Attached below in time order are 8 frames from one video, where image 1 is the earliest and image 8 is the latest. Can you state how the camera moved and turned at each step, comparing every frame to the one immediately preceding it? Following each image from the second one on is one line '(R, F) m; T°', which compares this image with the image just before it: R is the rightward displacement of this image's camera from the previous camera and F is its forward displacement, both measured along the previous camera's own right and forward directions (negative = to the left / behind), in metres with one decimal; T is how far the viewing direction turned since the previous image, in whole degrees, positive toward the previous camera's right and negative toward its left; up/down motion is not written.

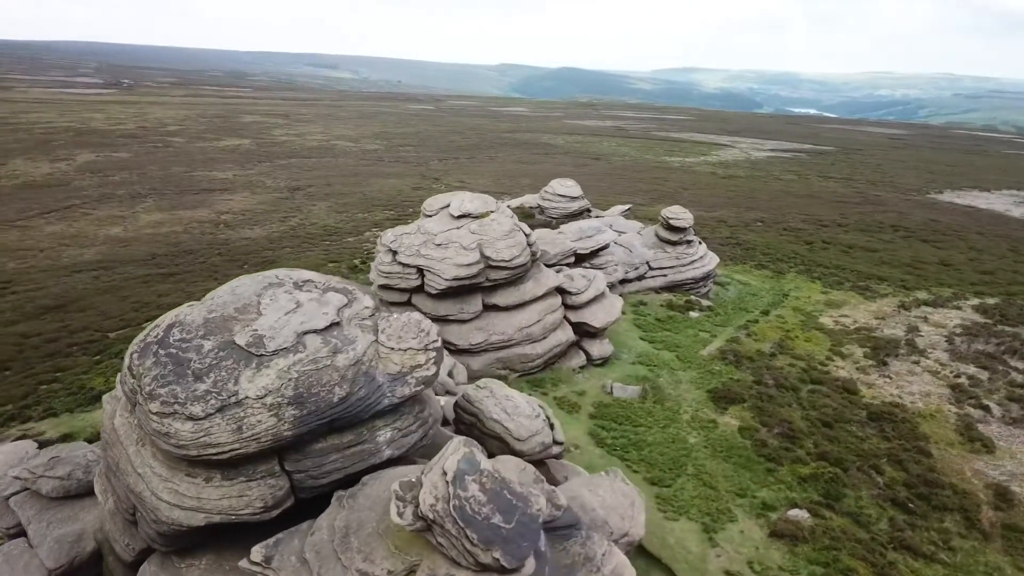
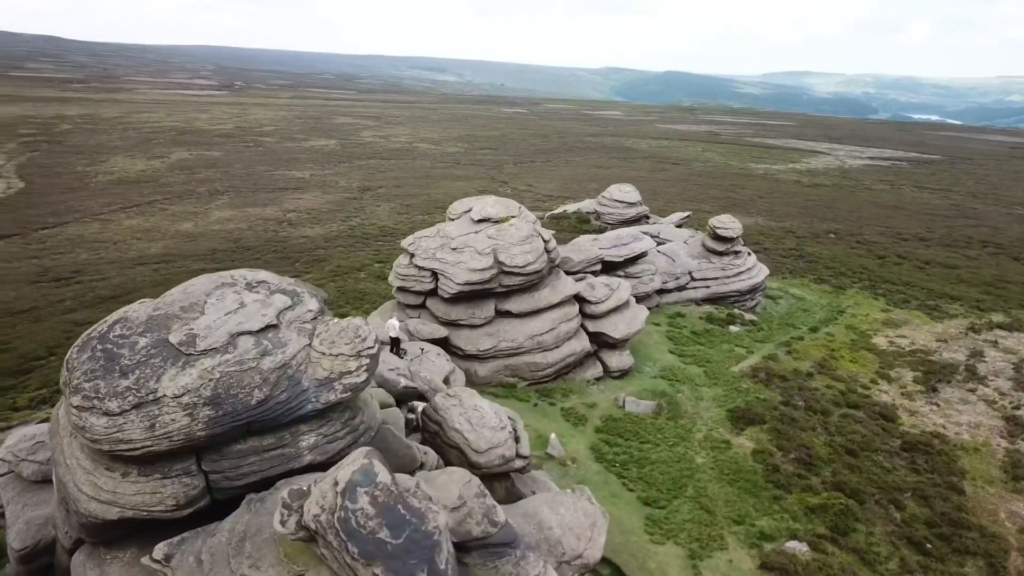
(+2.6, +0.5) m; -7°
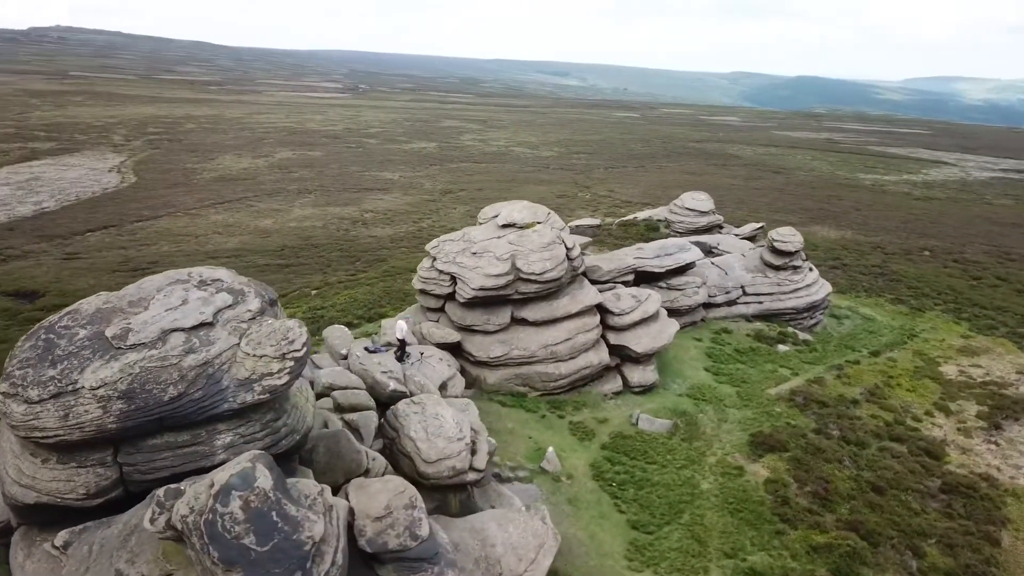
(+3.0, +0.7) m; -8°
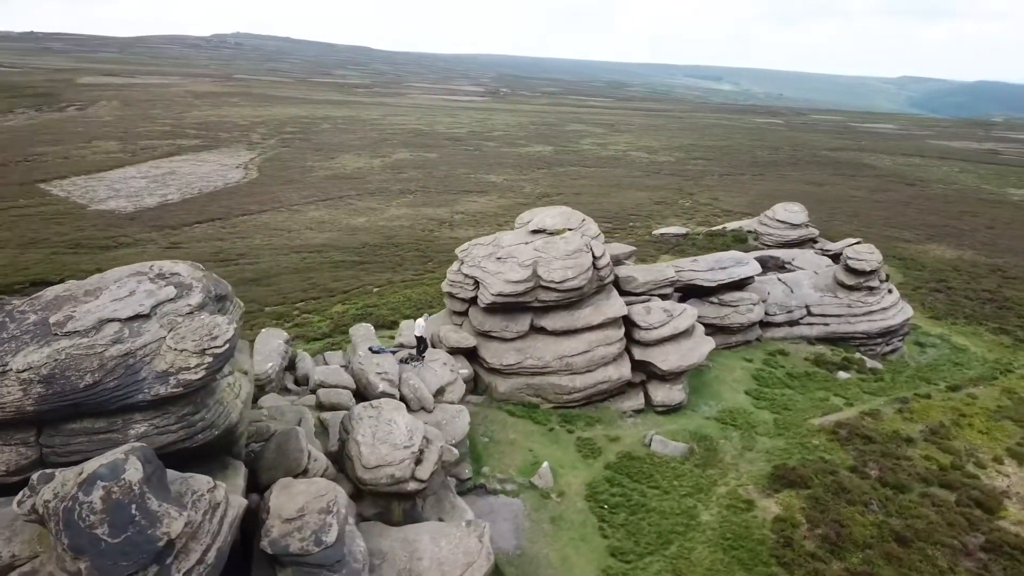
(+3.5, +0.9) m; -10°
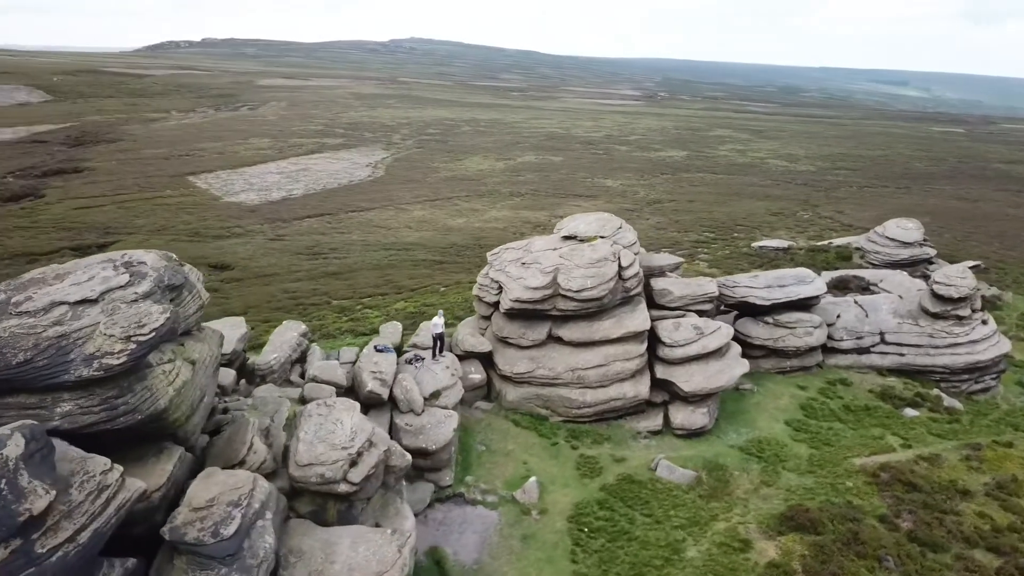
(+3.9, +1.0) m; -11°
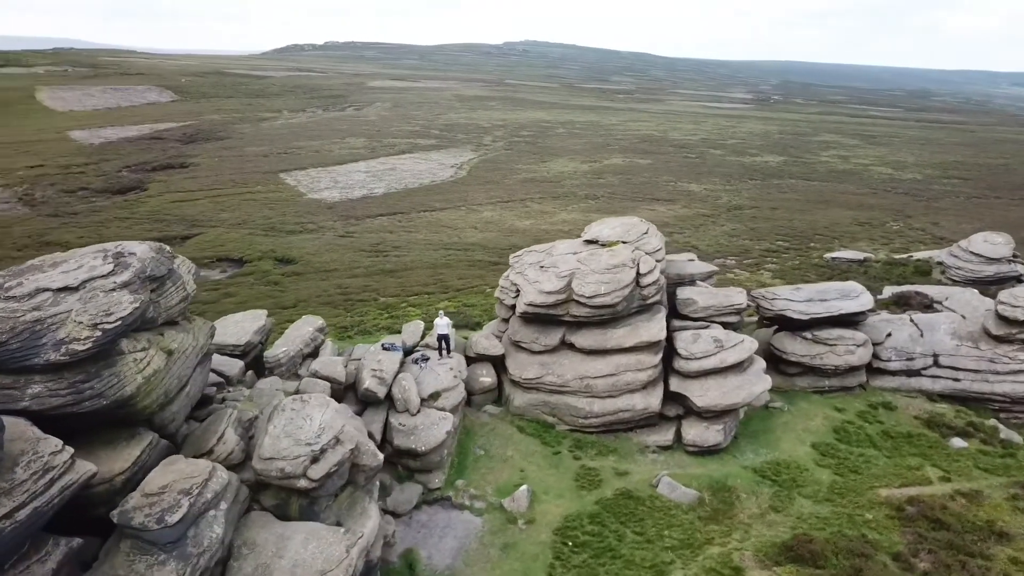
(+2.6, +0.6) m; -7°
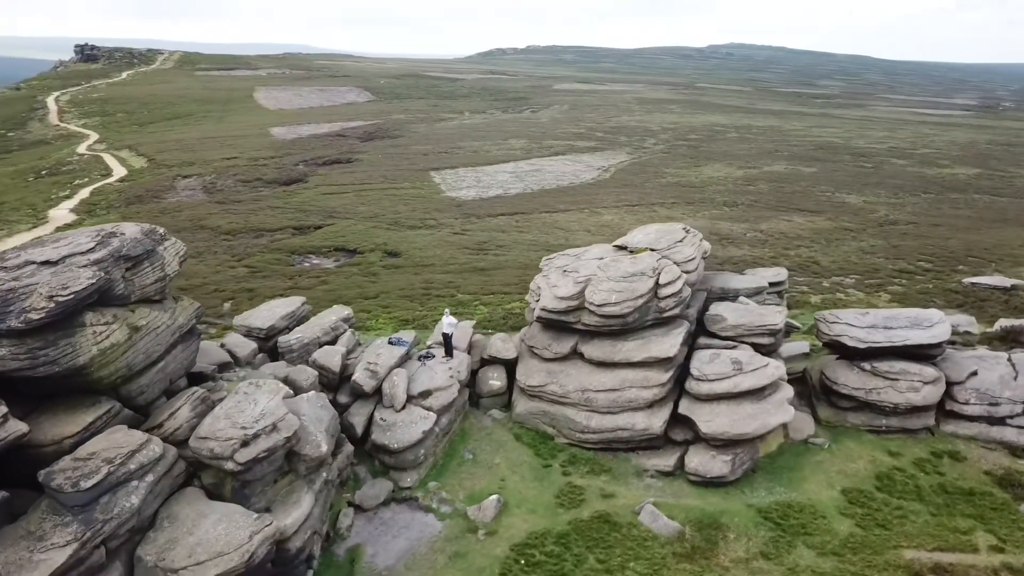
(+4.7, +1.3) m; -13°
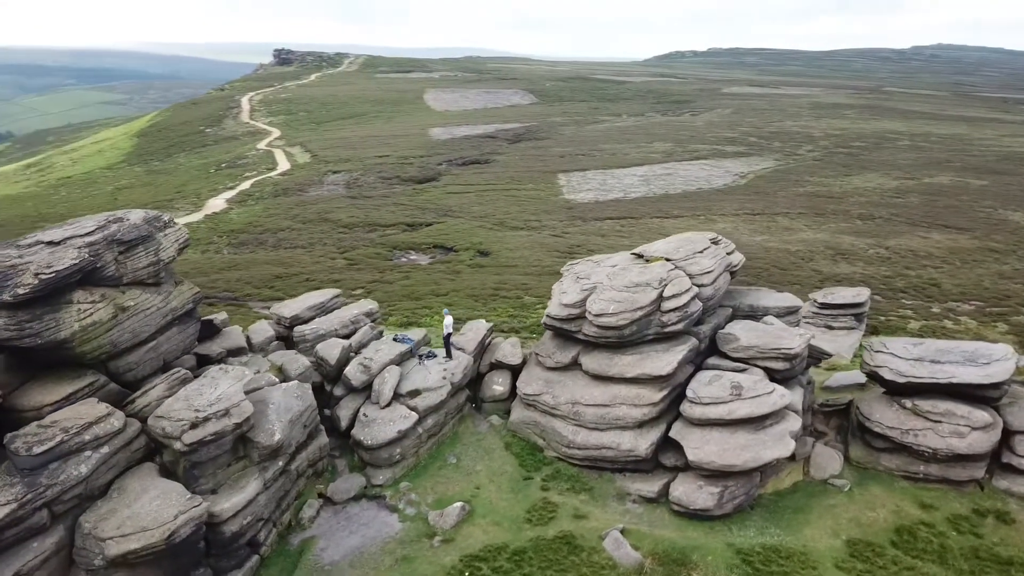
(+4.3, +1.1) m; -12°
